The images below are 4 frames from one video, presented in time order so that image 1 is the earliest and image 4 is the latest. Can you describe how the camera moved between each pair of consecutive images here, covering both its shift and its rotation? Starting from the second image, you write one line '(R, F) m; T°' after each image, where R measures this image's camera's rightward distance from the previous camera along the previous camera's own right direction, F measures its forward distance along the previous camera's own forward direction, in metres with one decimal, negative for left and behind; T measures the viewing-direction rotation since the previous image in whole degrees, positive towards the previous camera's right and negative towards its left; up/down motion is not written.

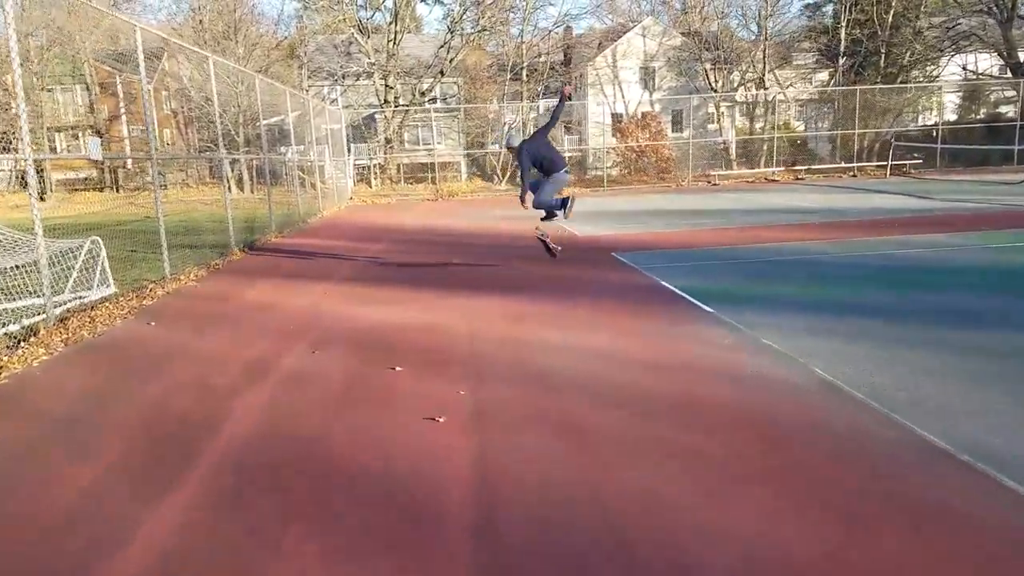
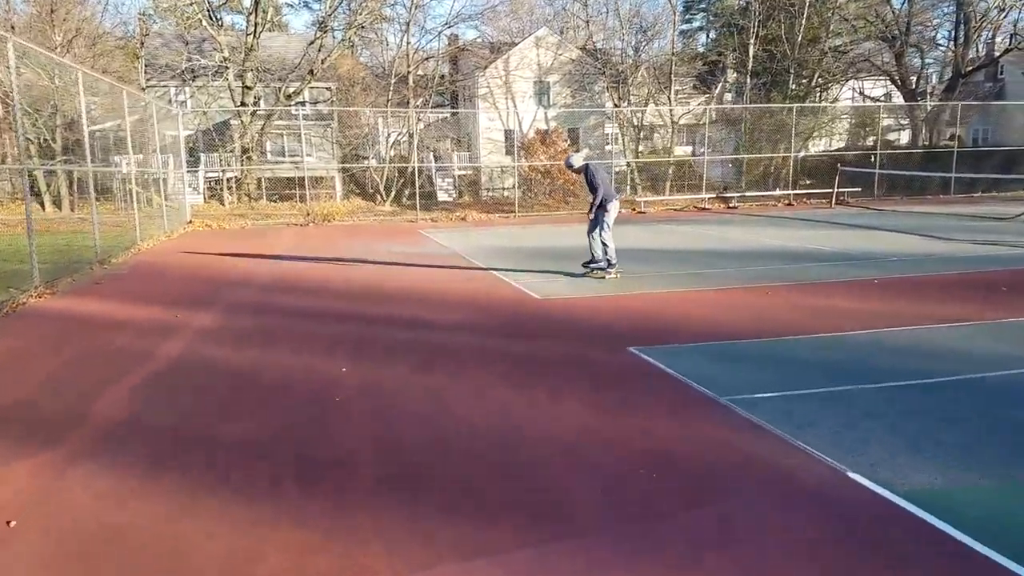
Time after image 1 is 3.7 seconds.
(-0.5, +4.5) m; +10°
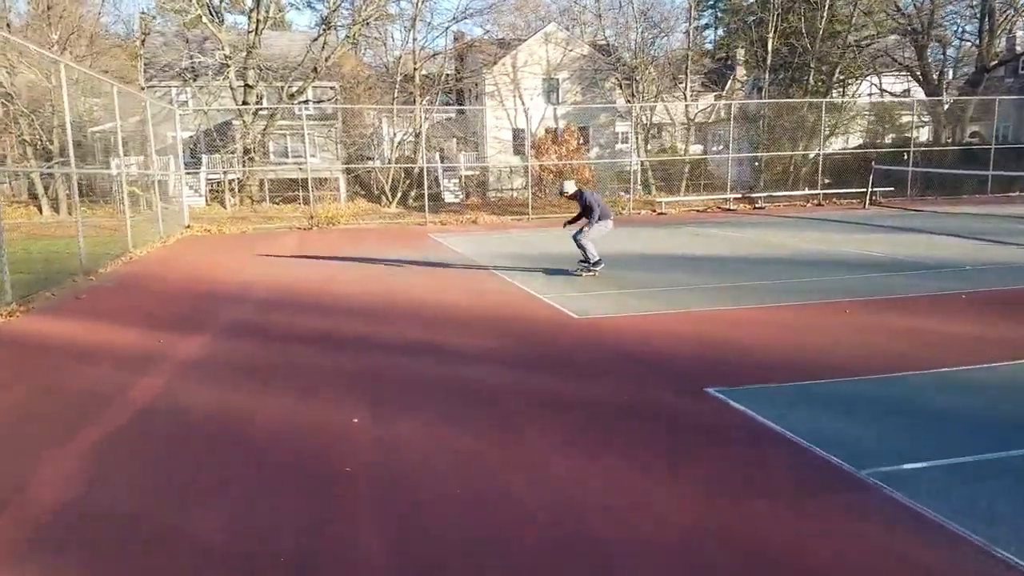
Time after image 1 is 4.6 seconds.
(-0.3, +1.0) m; 0°
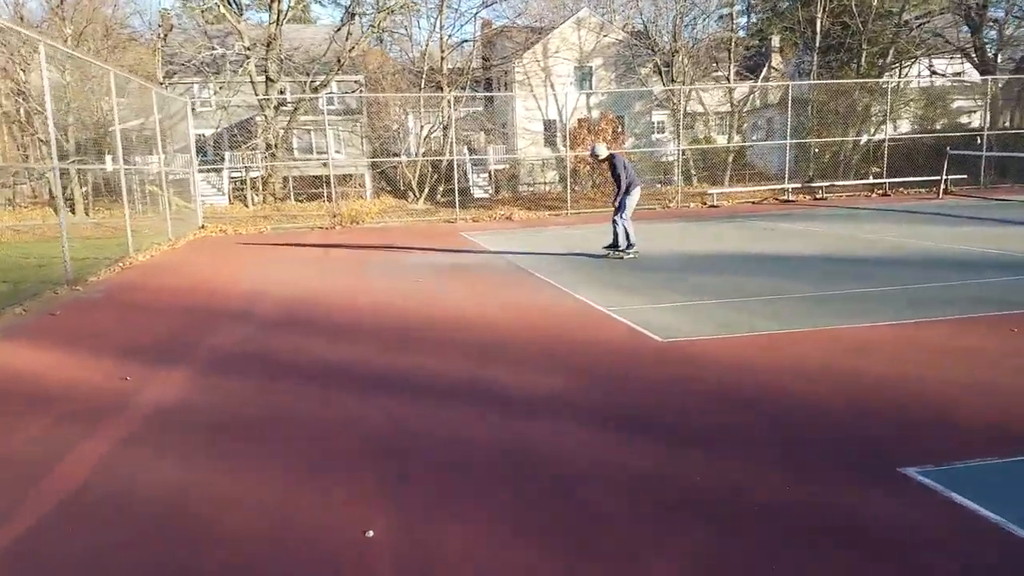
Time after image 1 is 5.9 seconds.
(-0.3, +1.5) m; -2°
